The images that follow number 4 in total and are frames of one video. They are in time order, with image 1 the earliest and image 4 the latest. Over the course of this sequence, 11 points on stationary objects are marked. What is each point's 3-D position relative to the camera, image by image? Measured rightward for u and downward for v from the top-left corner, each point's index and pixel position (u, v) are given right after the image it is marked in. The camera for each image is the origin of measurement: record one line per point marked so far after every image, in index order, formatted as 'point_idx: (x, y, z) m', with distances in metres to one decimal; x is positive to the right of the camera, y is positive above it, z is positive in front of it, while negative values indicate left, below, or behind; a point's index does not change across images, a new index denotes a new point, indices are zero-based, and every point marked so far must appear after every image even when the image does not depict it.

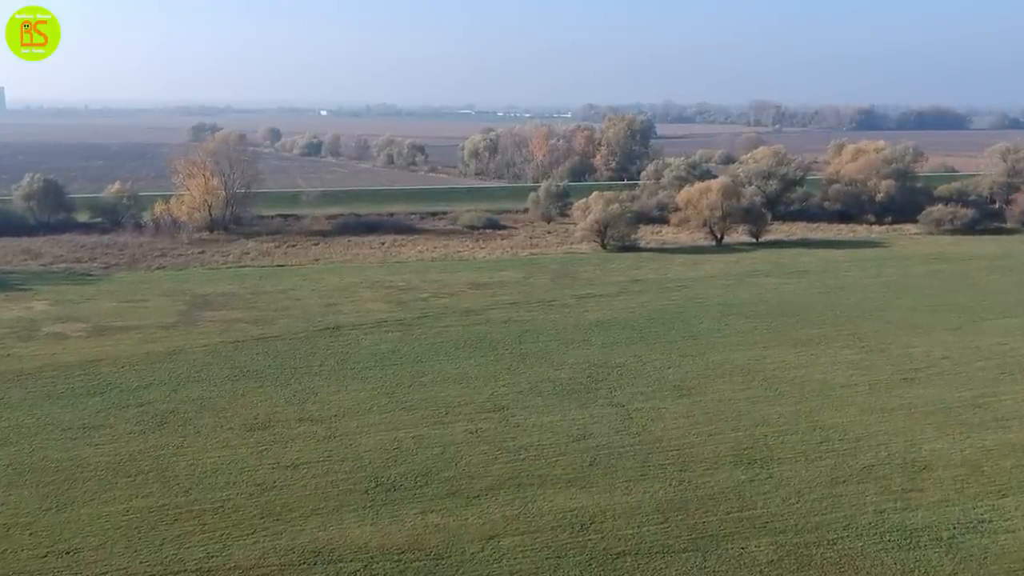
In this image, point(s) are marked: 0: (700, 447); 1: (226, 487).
0: (+3.4, -2.8, +14.7) m
1: (-4.6, -3.2, +13.2) m
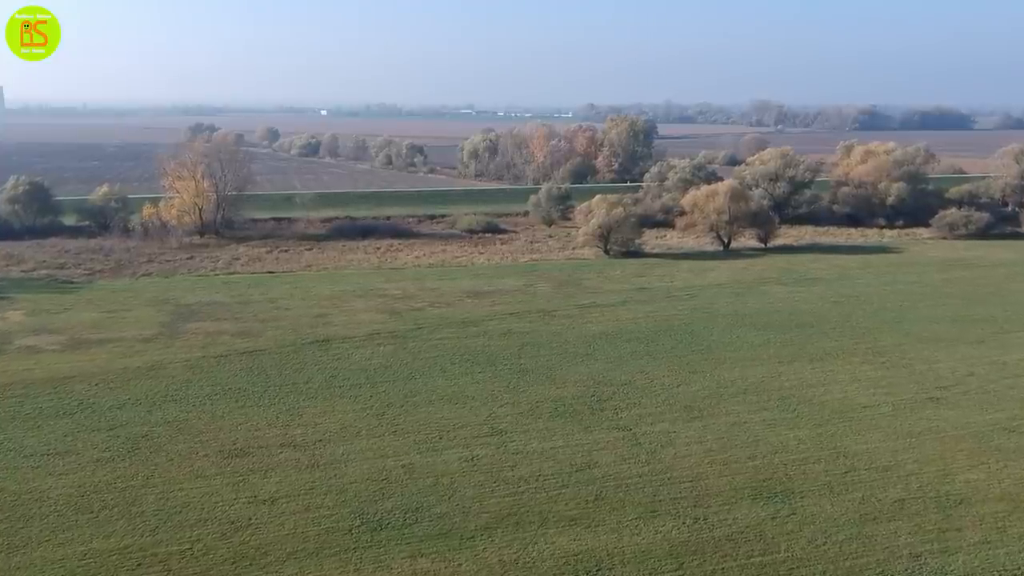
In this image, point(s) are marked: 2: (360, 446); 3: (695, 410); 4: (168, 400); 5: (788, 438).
0: (+3.3, -3.1, +13.6) m
1: (-4.6, -3.5, +12.0) m
2: (-2.7, -2.8, +14.8) m
3: (+3.7, -2.5, +16.6) m
4: (-7.1, -2.3, +17.0) m
5: (+5.1, -2.8, +15.3) m
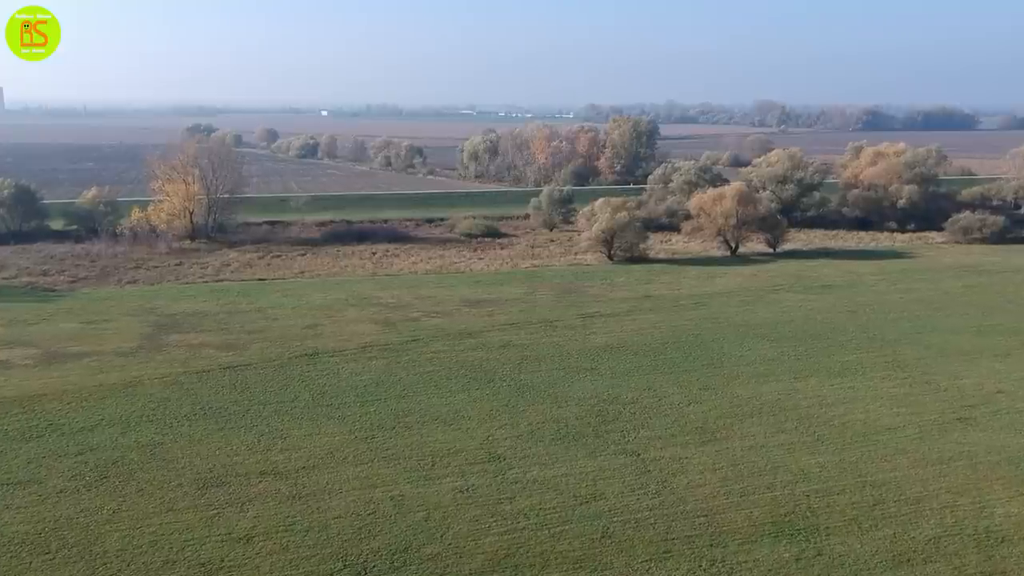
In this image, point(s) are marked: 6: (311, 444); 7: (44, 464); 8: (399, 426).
0: (+3.3, -3.4, +12.4) m
1: (-4.6, -3.7, +10.9) m
2: (-2.7, -3.1, +13.7) m
3: (+3.7, -2.7, +15.5) m
4: (-7.1, -2.6, +15.9) m
5: (+5.1, -3.0, +14.1) m
6: (-3.6, -2.8, +14.9) m
7: (-7.9, -3.0, +14.0) m
8: (-2.1, -2.6, +15.7) m
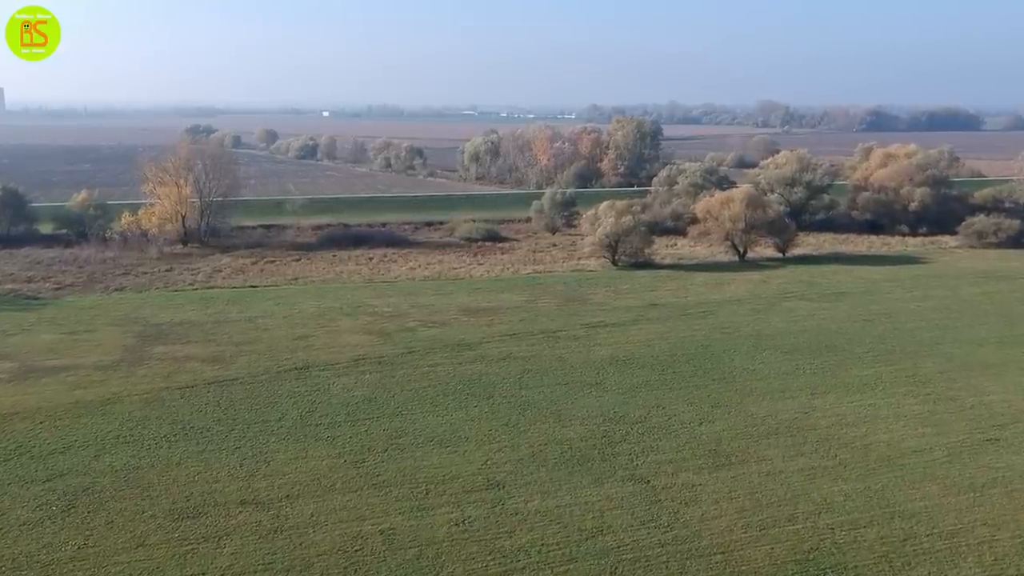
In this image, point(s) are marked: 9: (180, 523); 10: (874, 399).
0: (+3.3, -3.6, +11.4) m
1: (-4.6, -3.9, +9.9) m
2: (-2.7, -3.3, +12.7) m
3: (+3.7, -2.9, +14.4) m
4: (-7.1, -2.8, +14.9) m
5: (+5.1, -3.3, +13.1) m
6: (-3.6, -3.0, +13.9) m
7: (-7.9, -3.2, +13.0) m
8: (-2.1, -2.9, +14.6) m
9: (-4.9, -3.4, +12.1) m
10: (+7.6, -2.3, +17.4) m
